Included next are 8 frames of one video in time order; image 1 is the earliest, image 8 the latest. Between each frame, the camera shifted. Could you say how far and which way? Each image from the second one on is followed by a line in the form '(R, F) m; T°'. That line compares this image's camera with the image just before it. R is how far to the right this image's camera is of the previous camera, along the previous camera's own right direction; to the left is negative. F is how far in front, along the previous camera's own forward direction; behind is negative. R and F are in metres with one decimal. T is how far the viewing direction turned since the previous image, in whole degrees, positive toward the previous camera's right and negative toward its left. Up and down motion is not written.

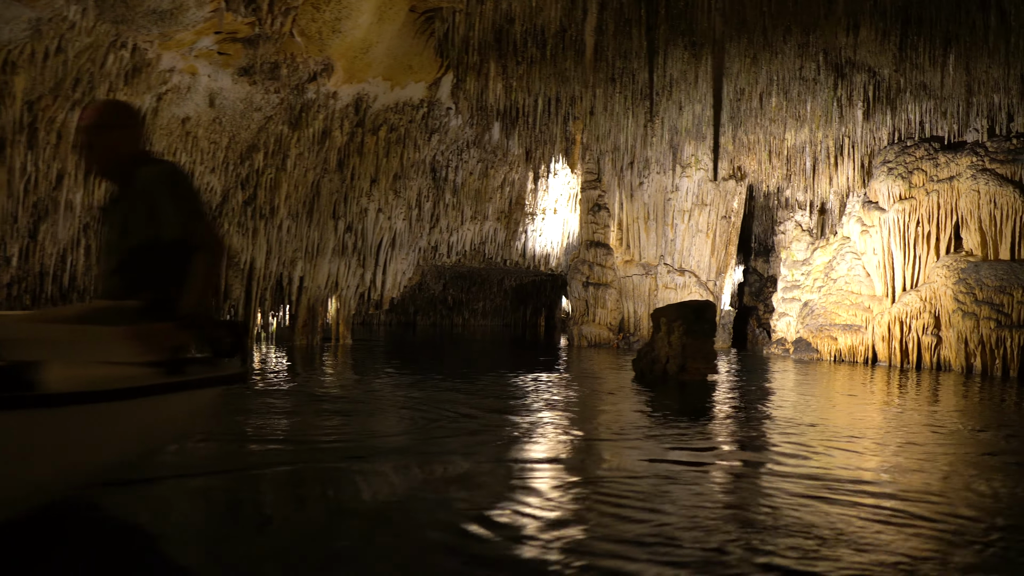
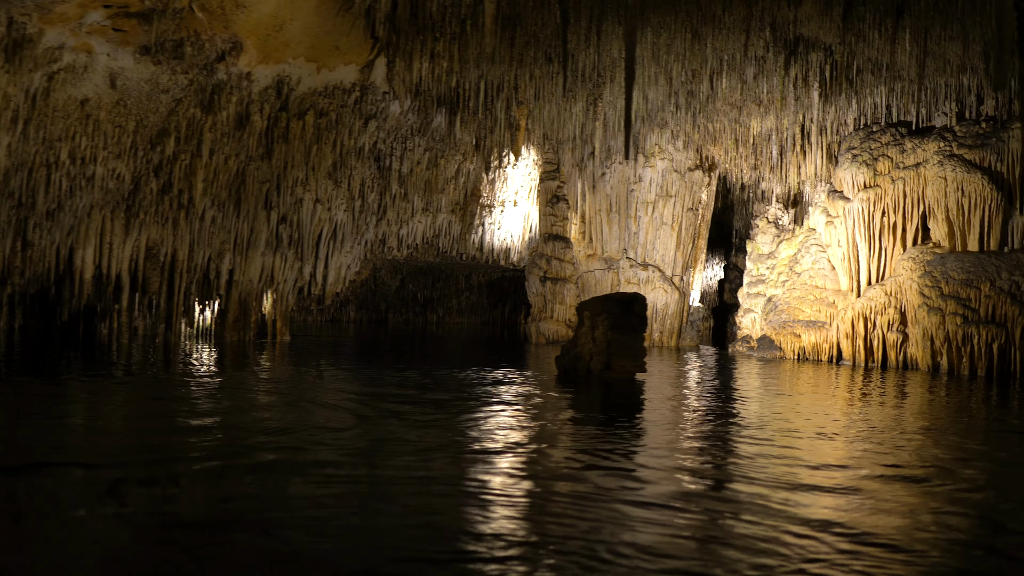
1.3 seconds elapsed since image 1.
(+1.2, +0.8) m; -1°
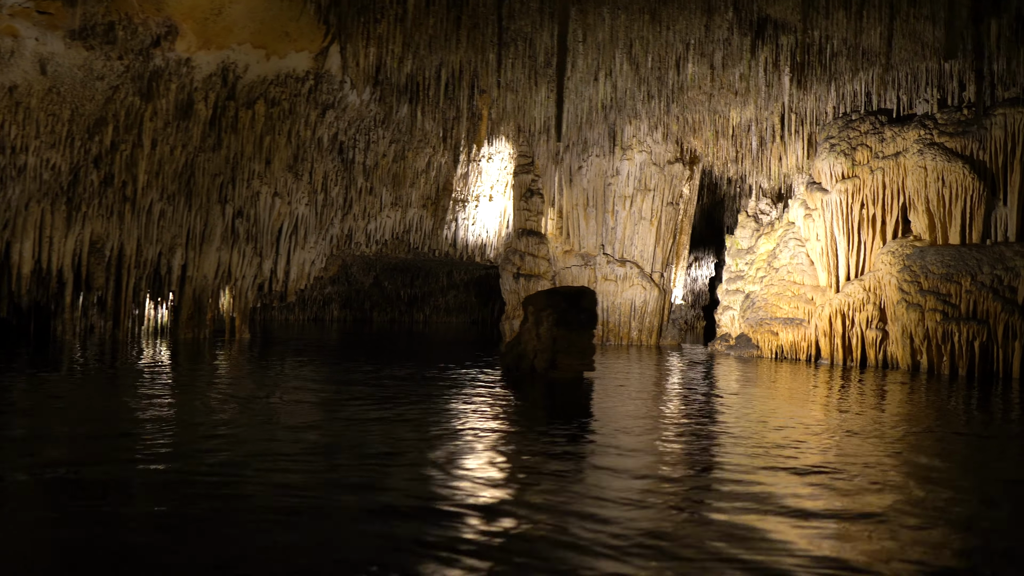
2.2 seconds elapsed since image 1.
(+0.9, +0.6) m; -1°
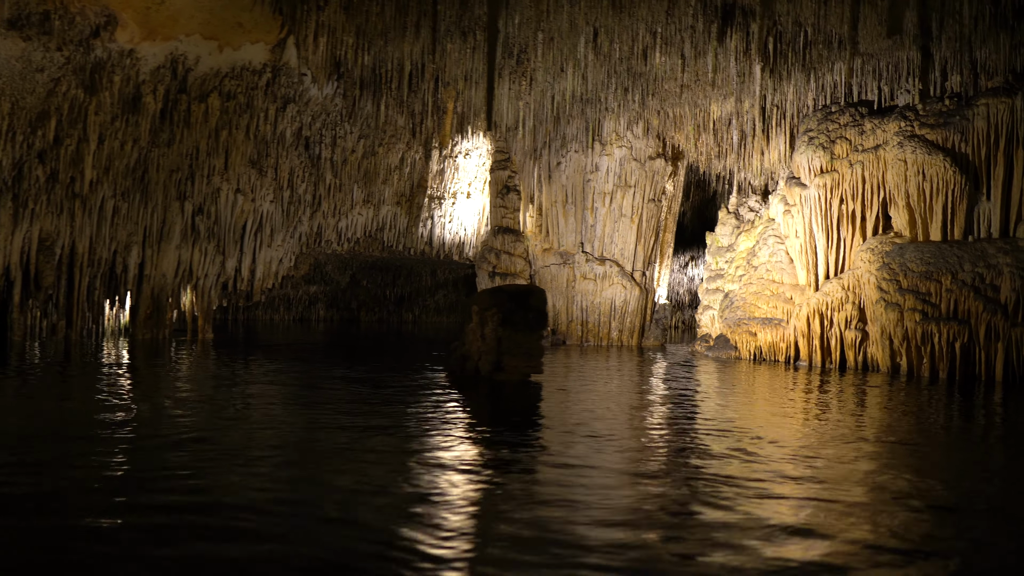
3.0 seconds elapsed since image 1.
(+0.8, +0.5) m; -1°
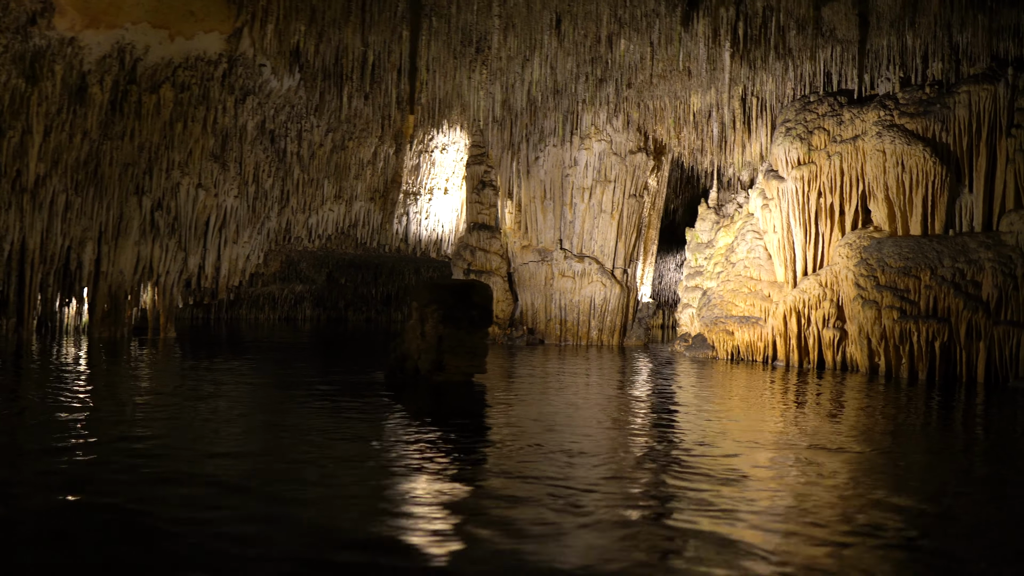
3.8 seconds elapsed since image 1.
(+0.8, +0.5) m; -1°
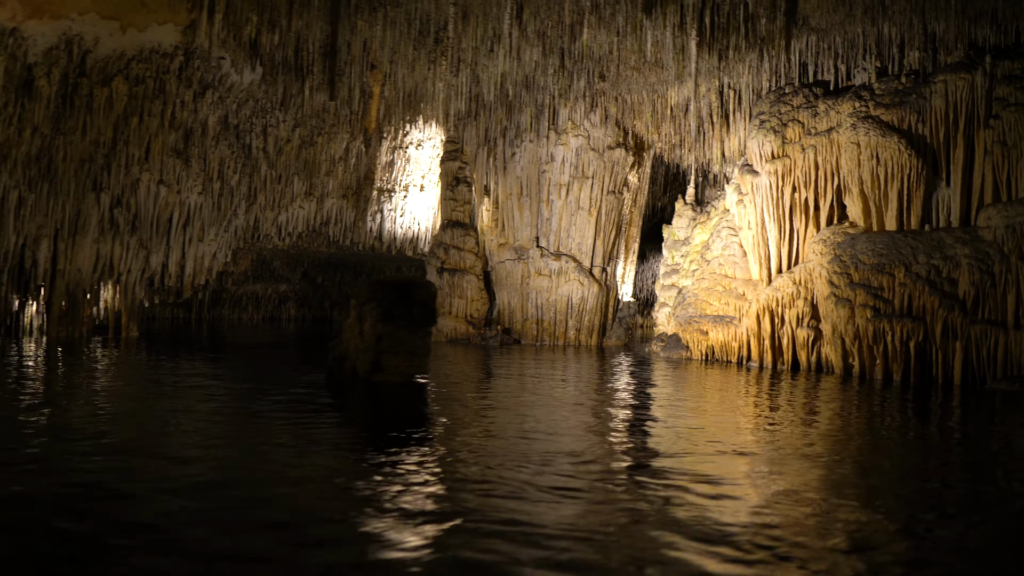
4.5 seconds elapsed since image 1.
(+0.7, +0.4) m; -1°
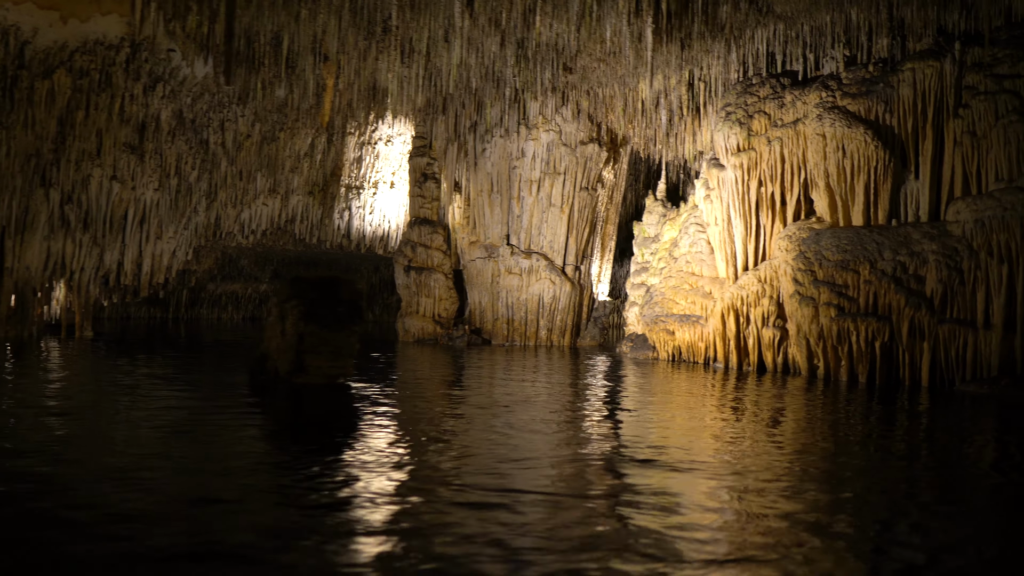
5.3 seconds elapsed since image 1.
(+0.8, +0.4) m; -1°
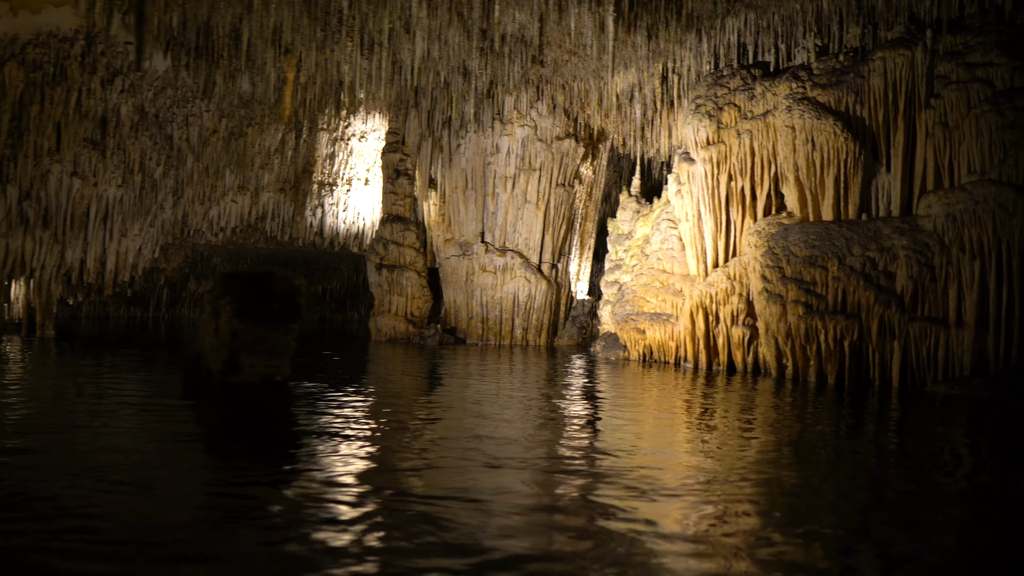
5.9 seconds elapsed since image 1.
(+0.6, +0.3) m; -1°
